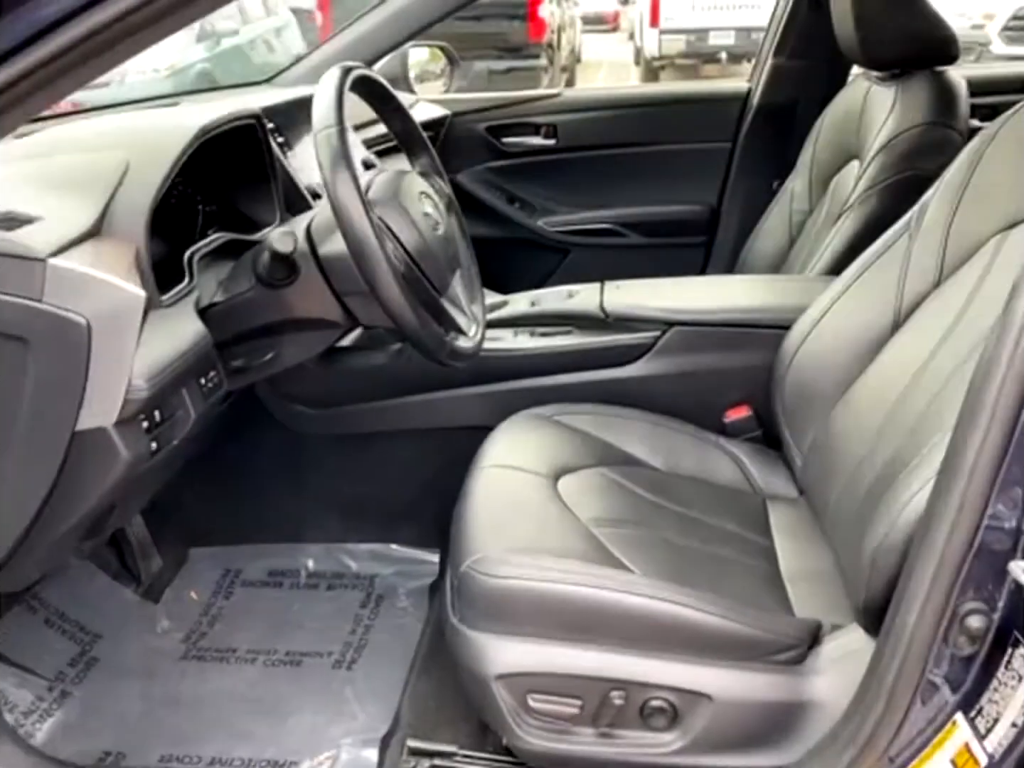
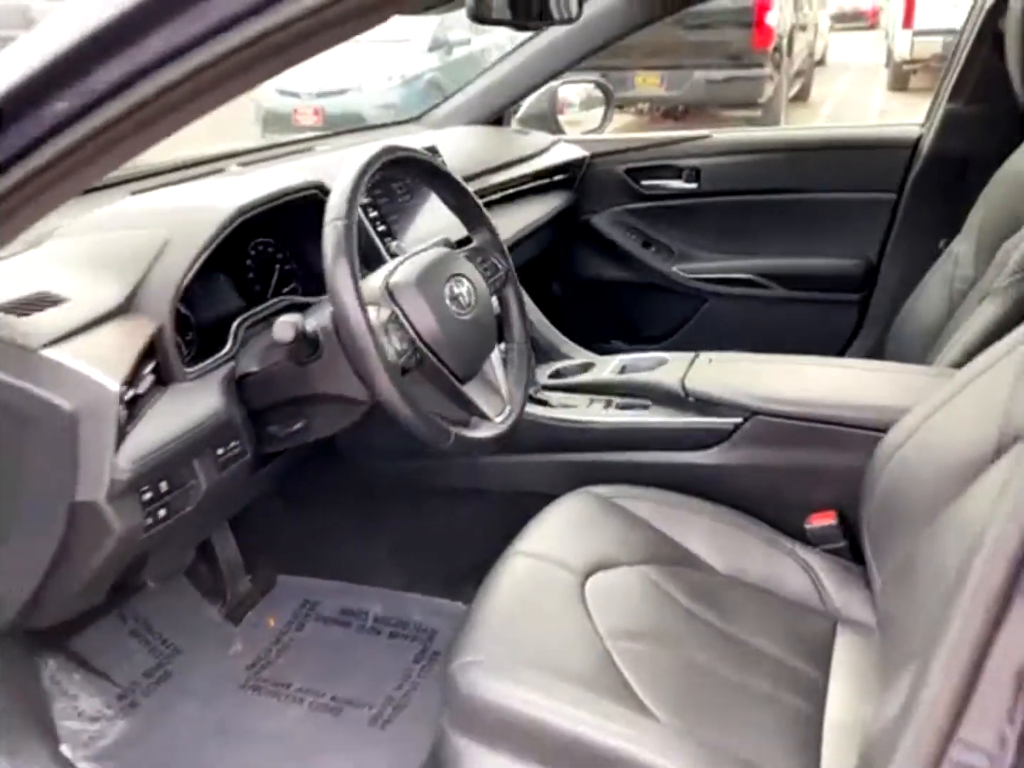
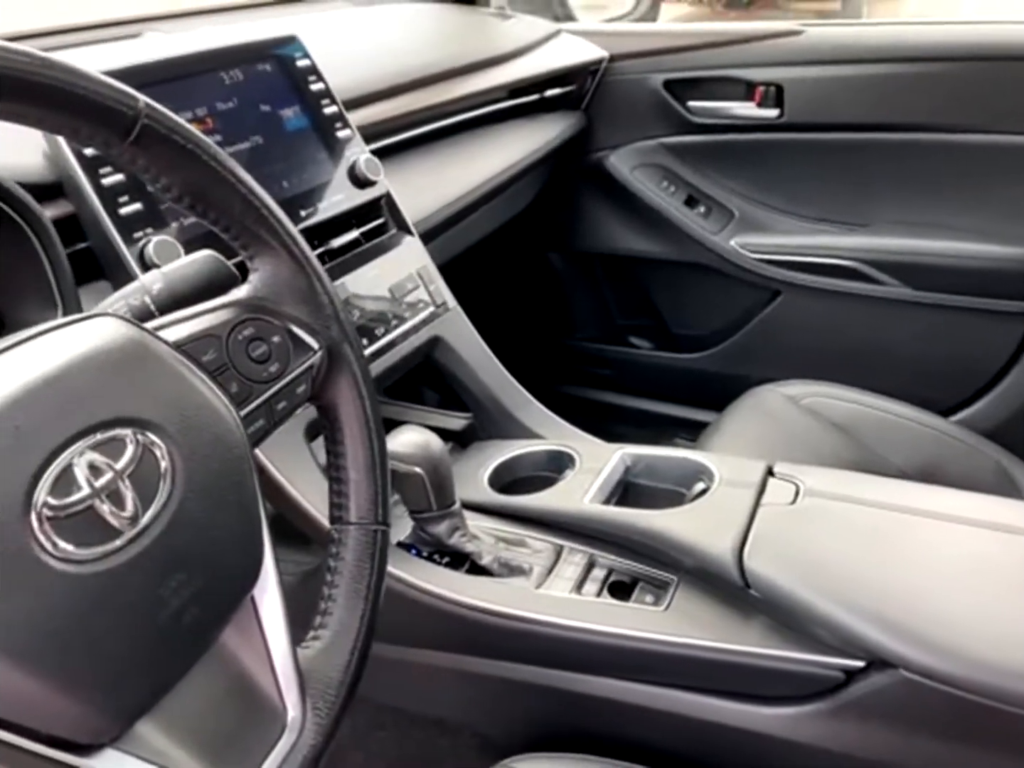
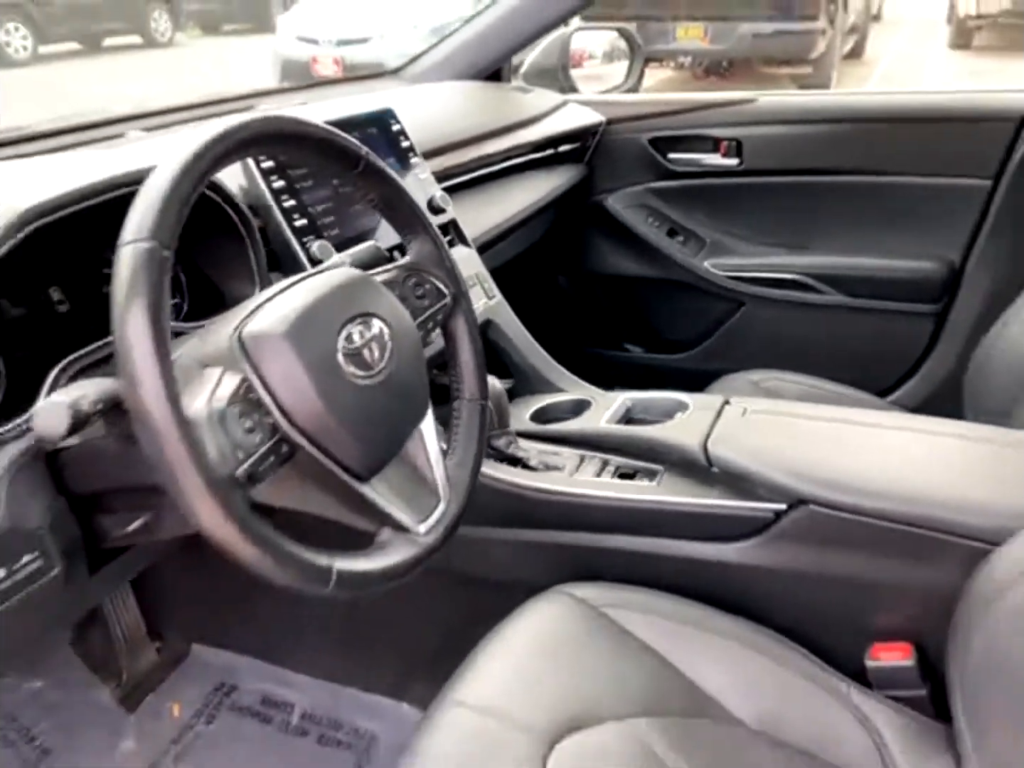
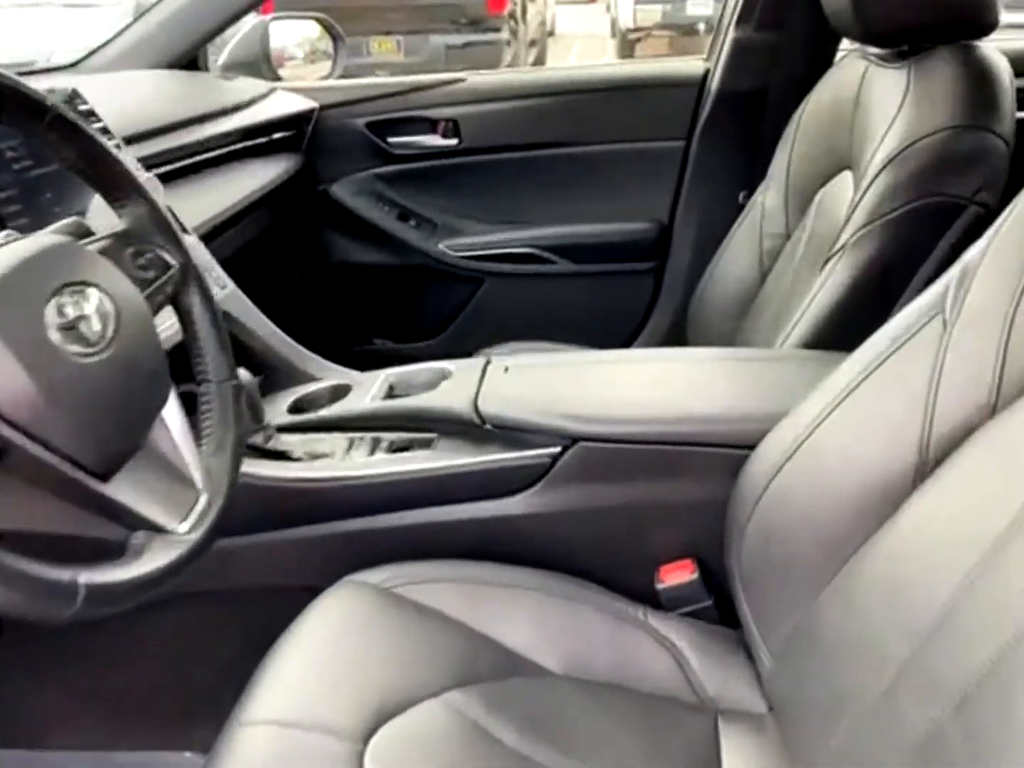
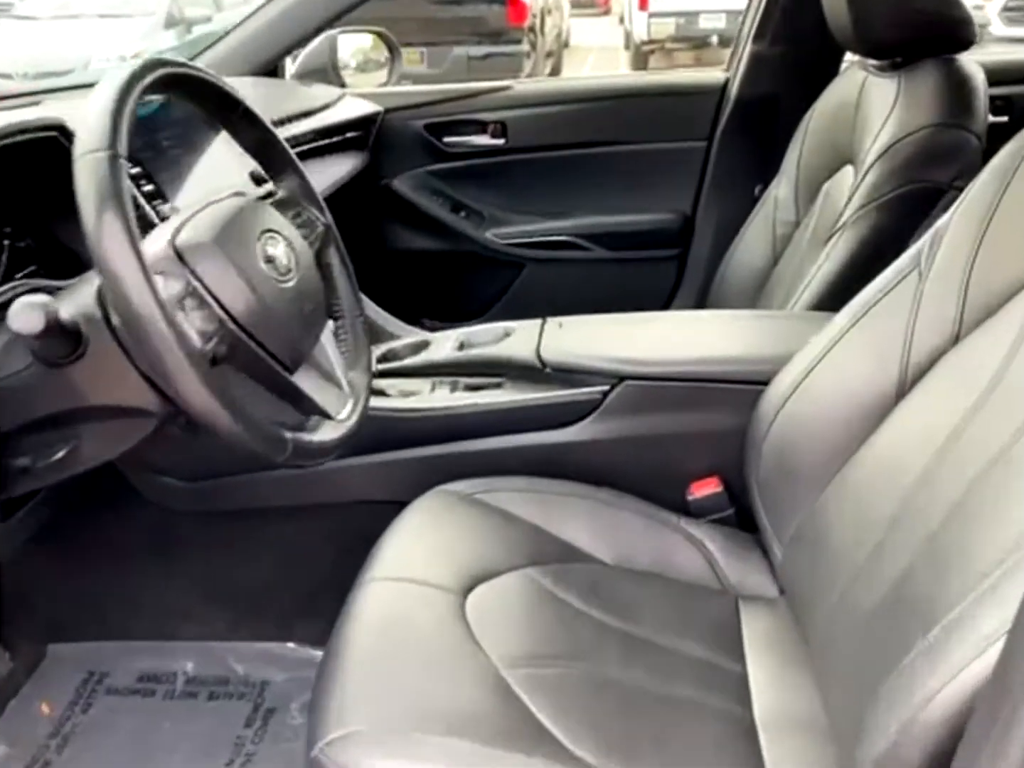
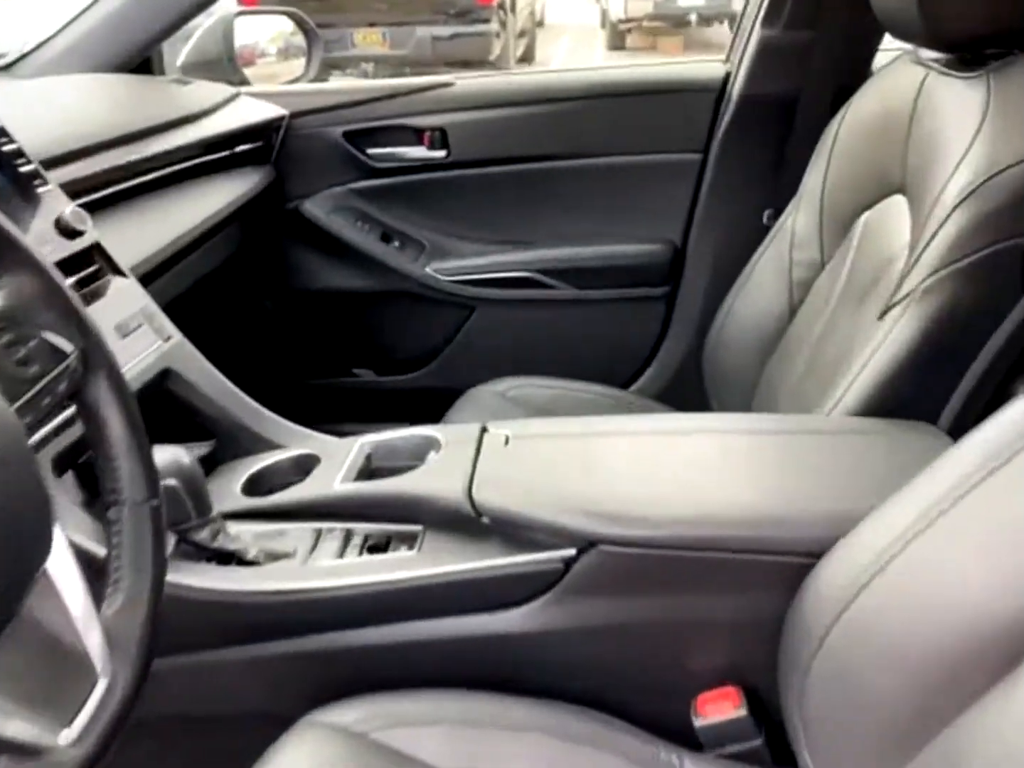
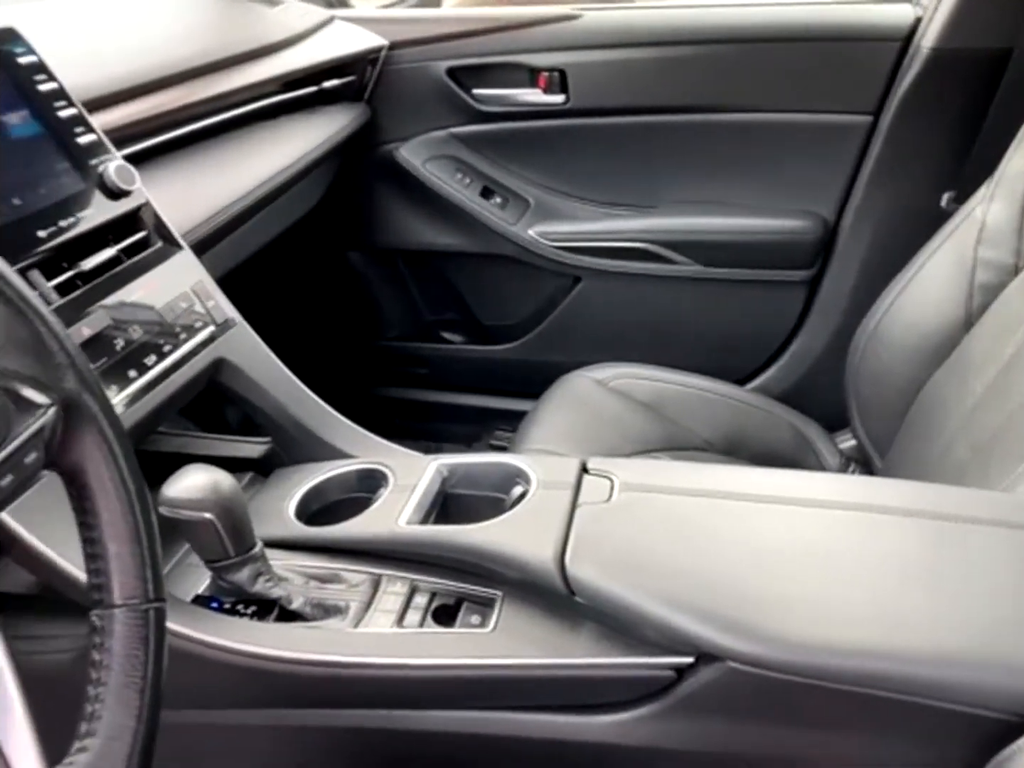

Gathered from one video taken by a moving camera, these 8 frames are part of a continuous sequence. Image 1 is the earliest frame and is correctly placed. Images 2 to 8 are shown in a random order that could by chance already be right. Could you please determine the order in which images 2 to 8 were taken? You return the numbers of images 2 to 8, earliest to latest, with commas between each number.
6, 5, 7, 8, 3, 4, 2
